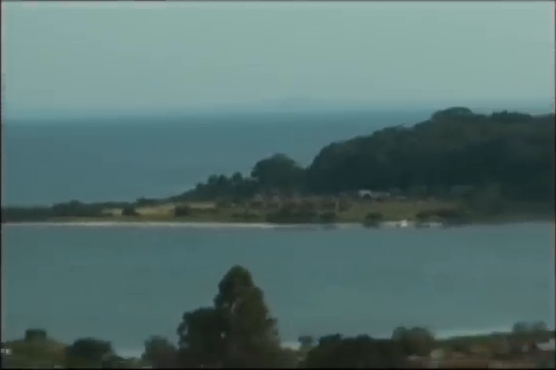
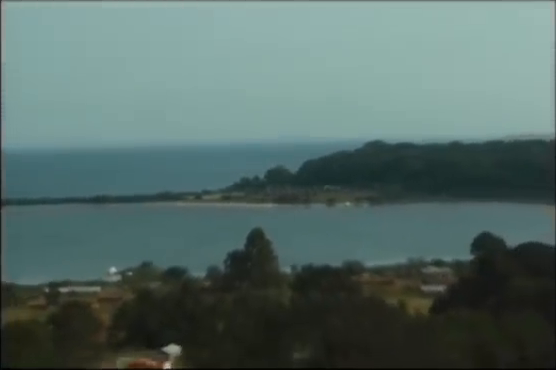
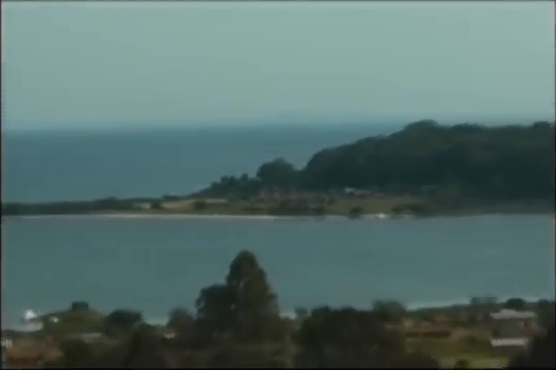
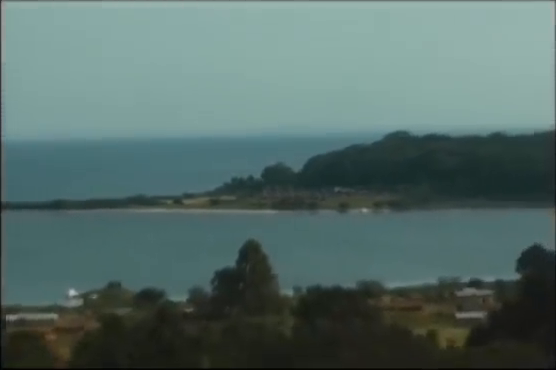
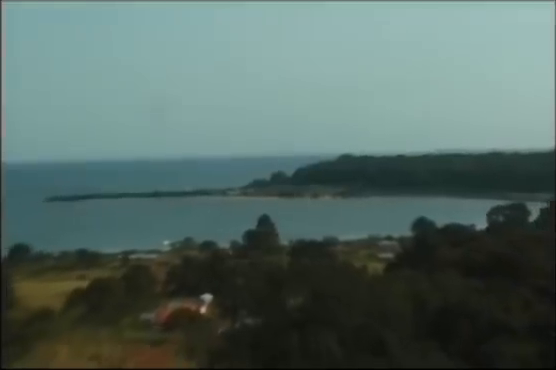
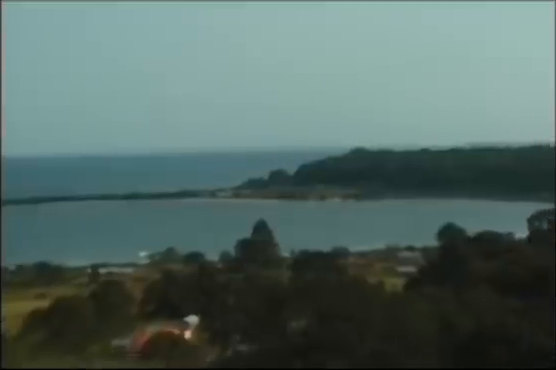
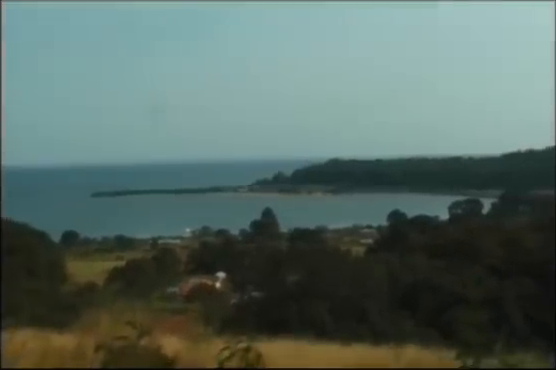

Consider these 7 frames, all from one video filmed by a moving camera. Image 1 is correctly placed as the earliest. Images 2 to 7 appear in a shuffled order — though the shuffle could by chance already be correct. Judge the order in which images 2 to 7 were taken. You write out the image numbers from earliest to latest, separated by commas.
3, 4, 2, 6, 5, 7
